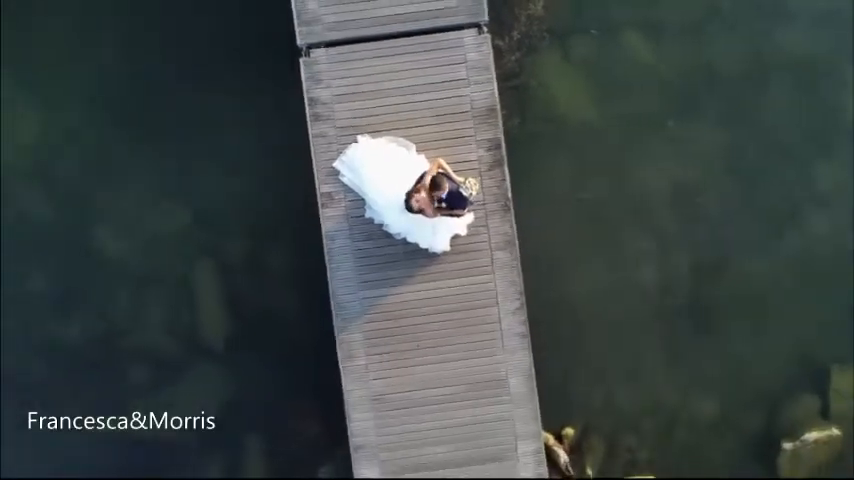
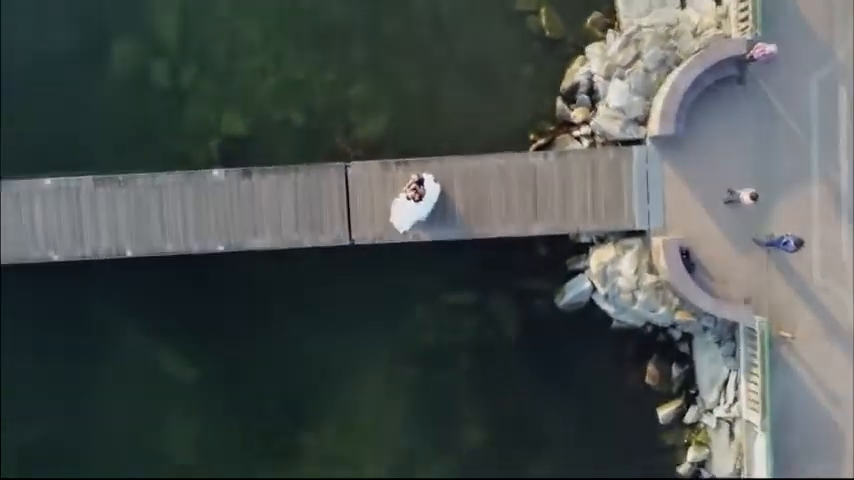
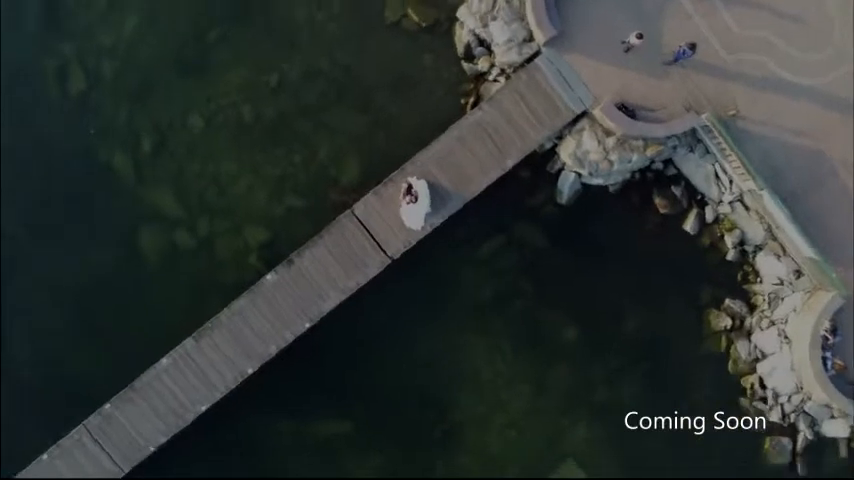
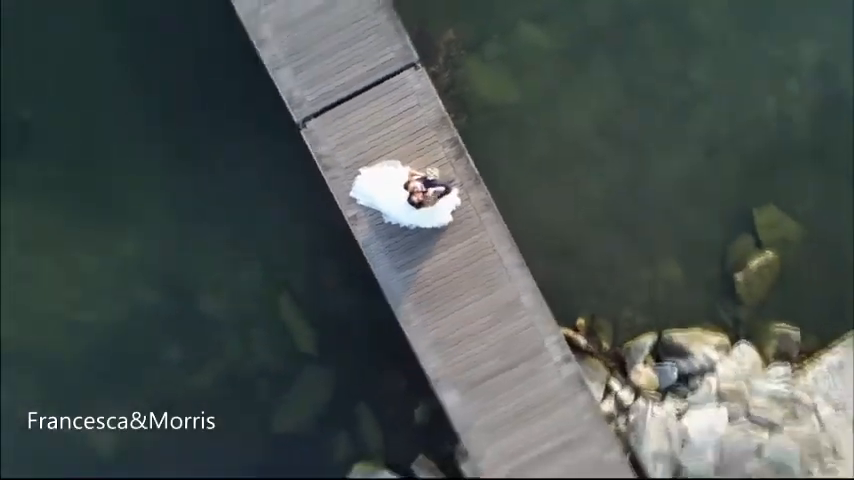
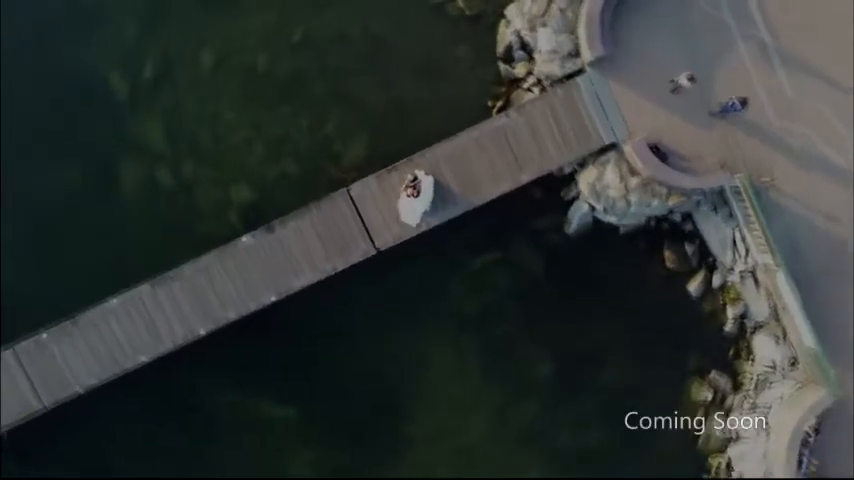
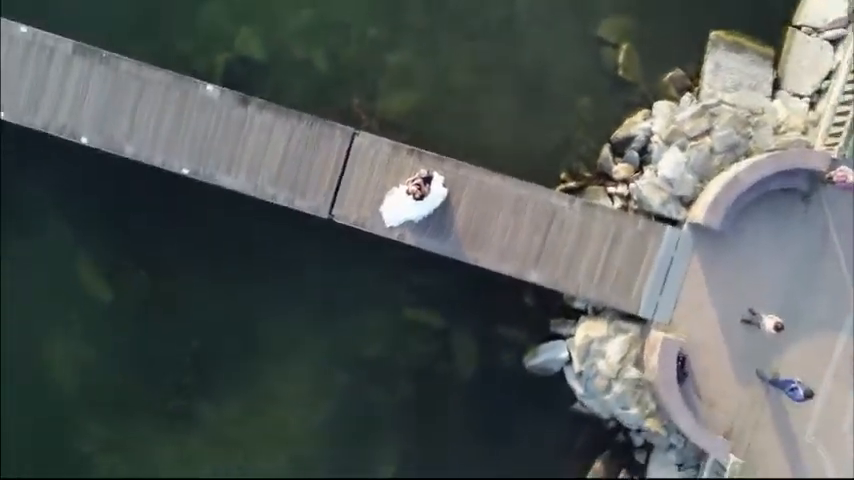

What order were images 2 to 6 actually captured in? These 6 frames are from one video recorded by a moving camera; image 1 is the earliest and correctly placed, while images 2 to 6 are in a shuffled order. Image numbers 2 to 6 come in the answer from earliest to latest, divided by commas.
4, 6, 2, 5, 3
